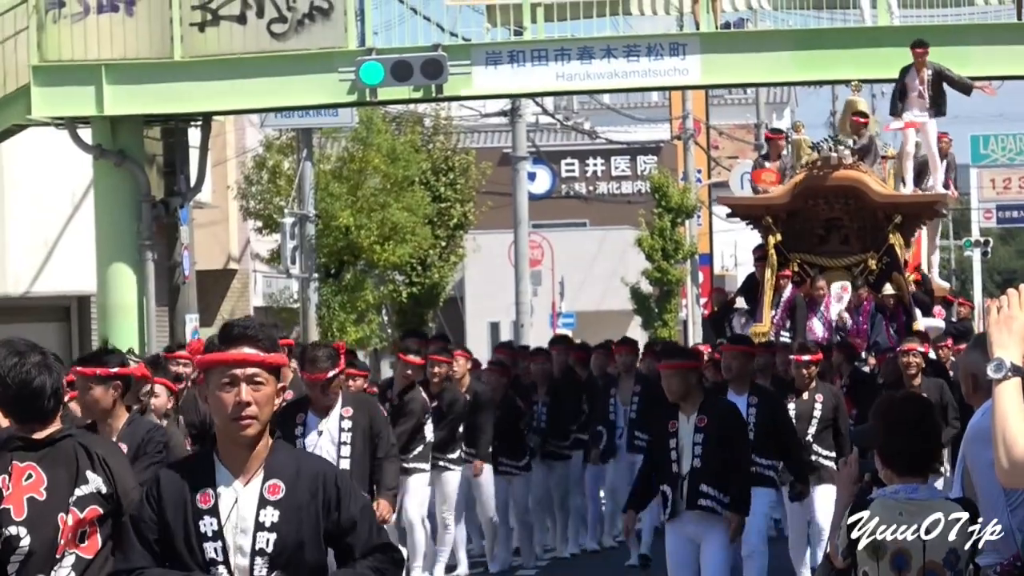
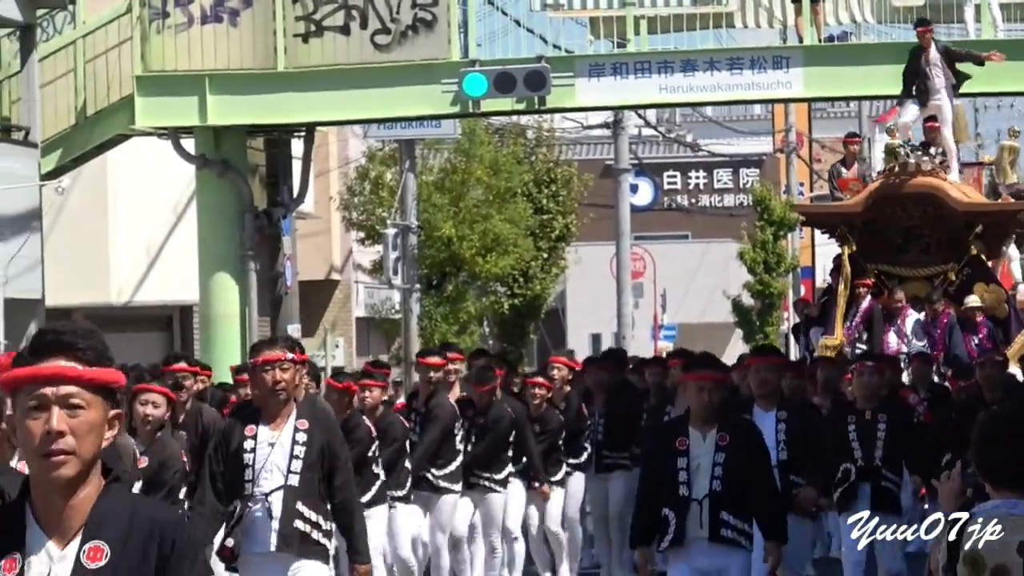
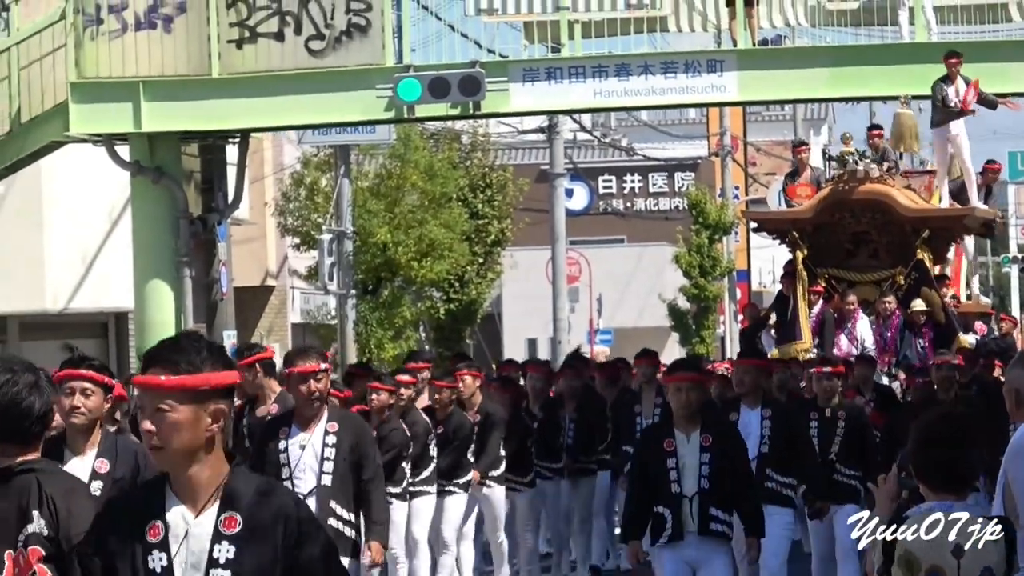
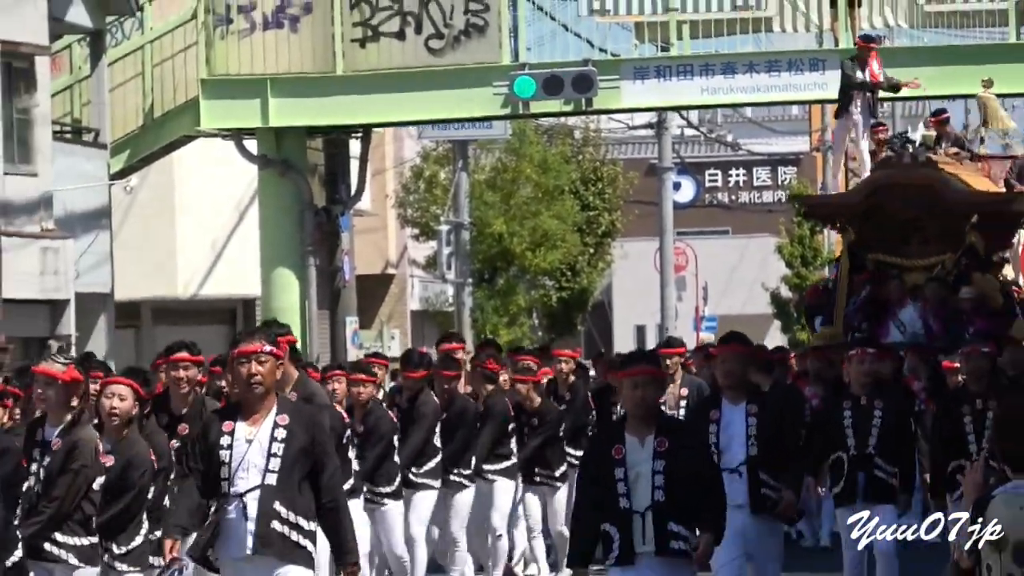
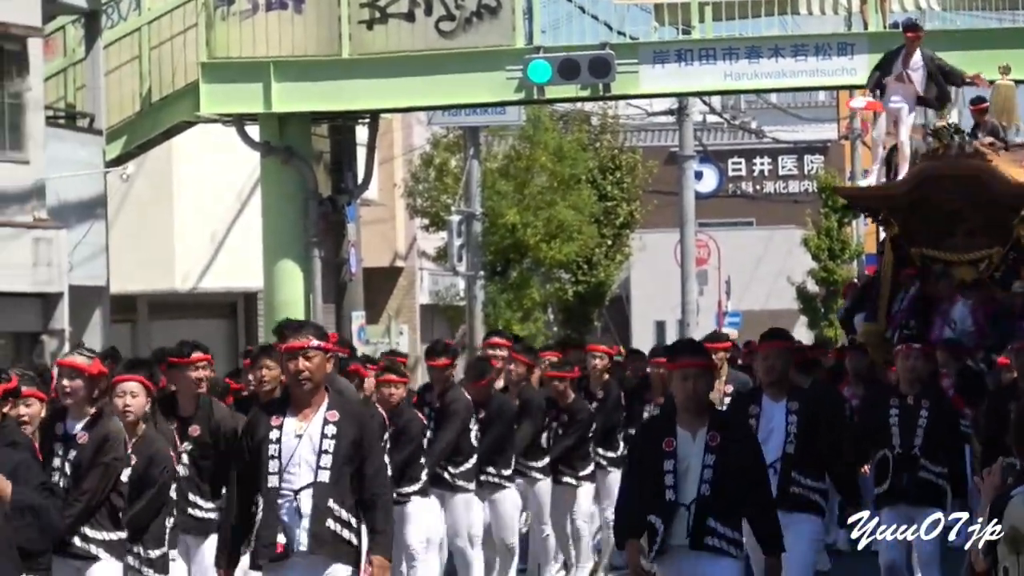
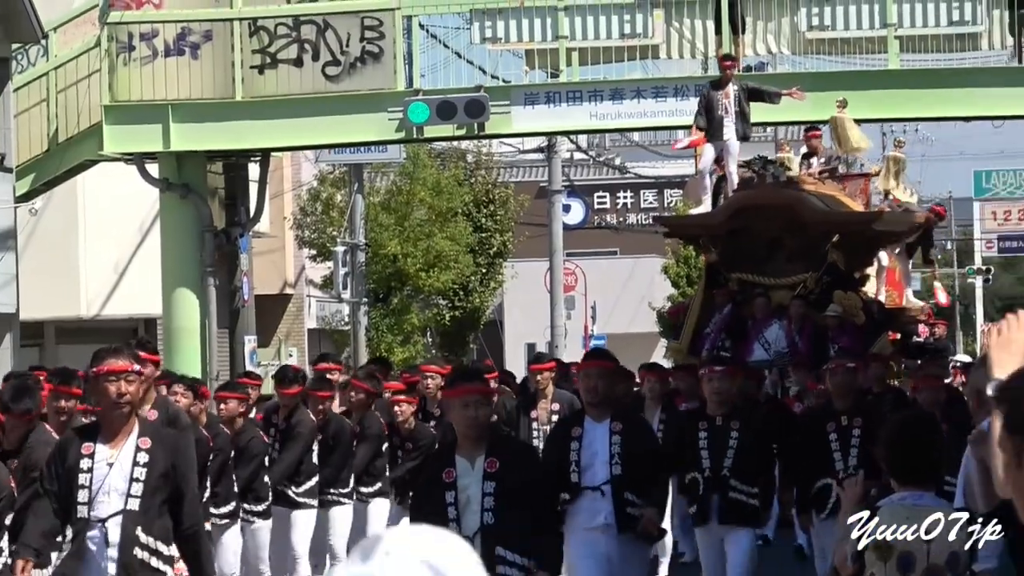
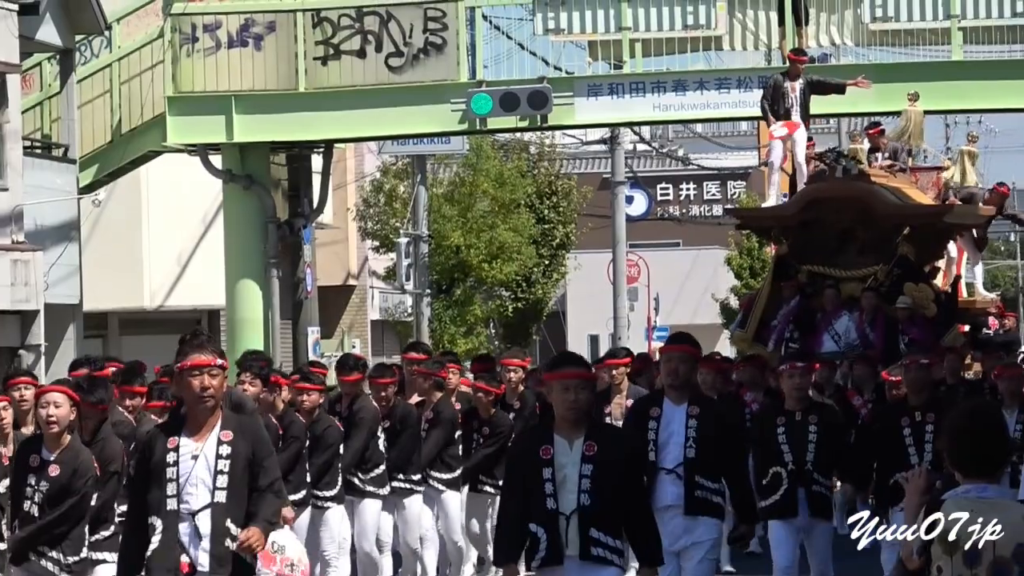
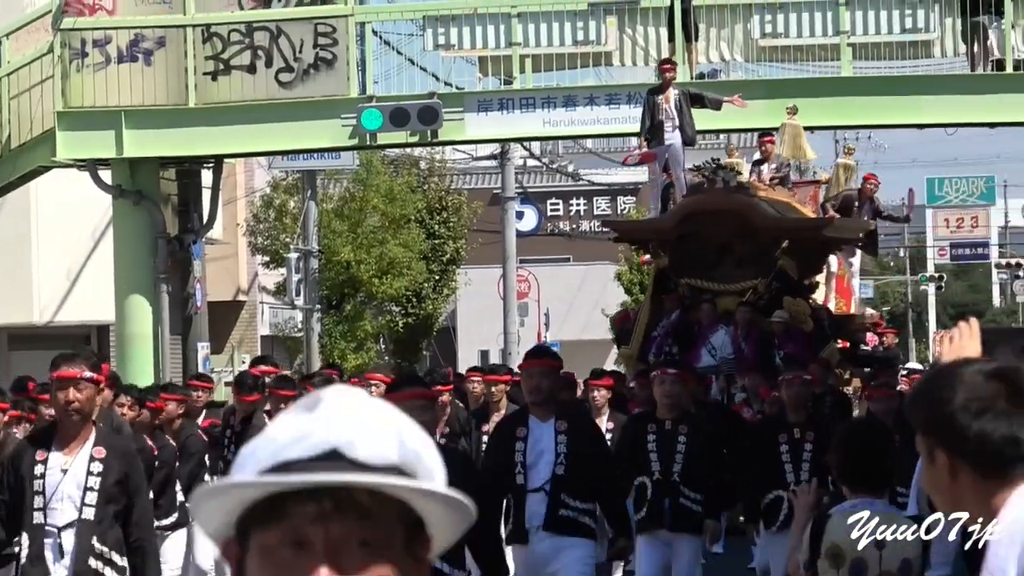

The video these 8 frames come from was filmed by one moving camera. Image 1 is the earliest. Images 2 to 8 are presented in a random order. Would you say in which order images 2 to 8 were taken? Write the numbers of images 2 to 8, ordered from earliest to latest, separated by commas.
3, 2, 5, 4, 7, 6, 8
